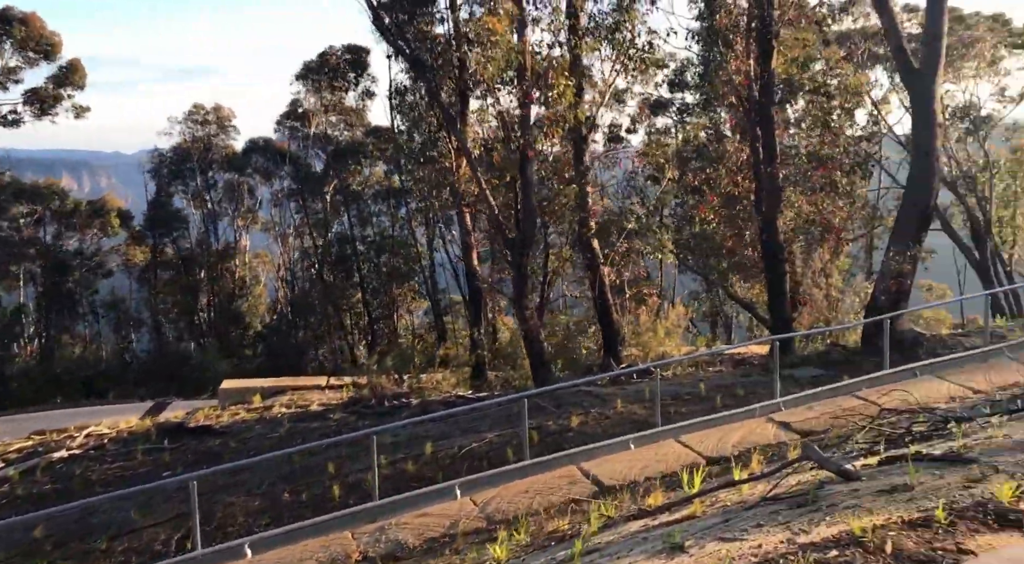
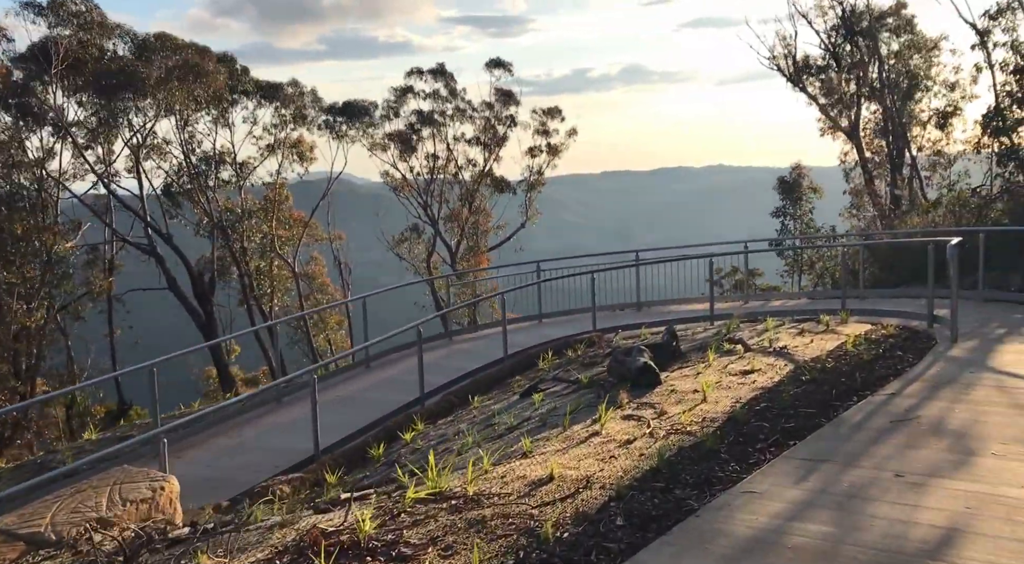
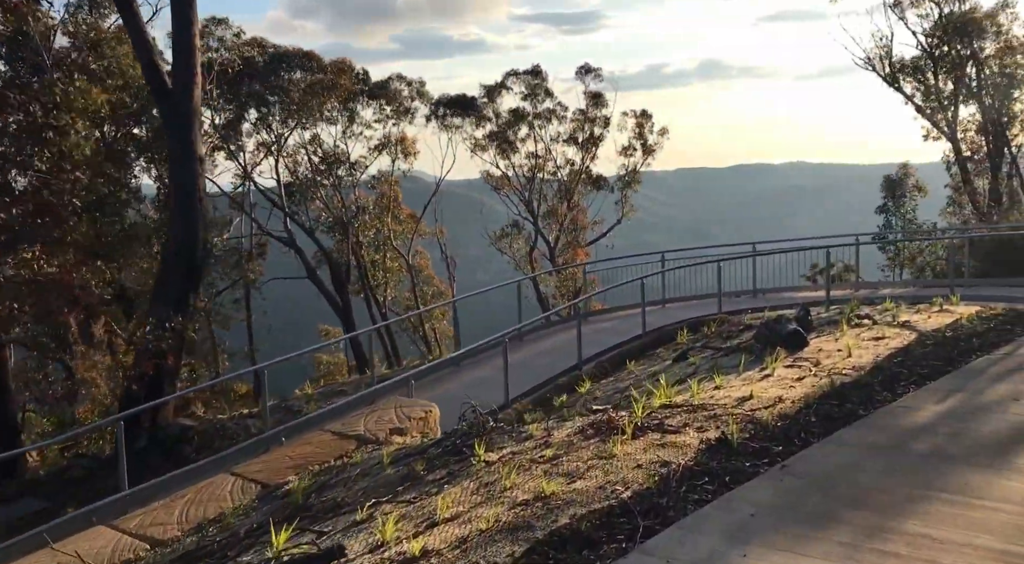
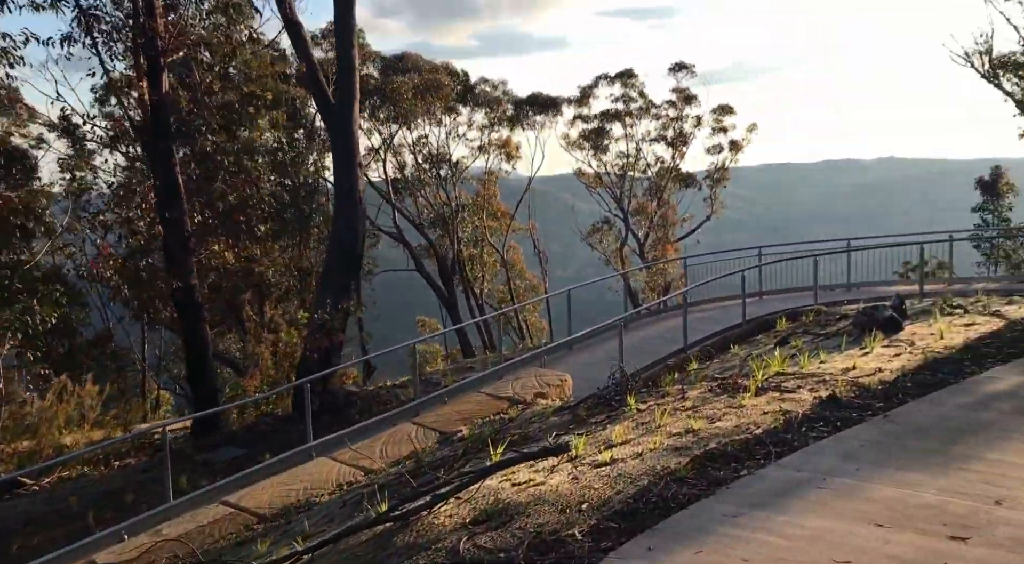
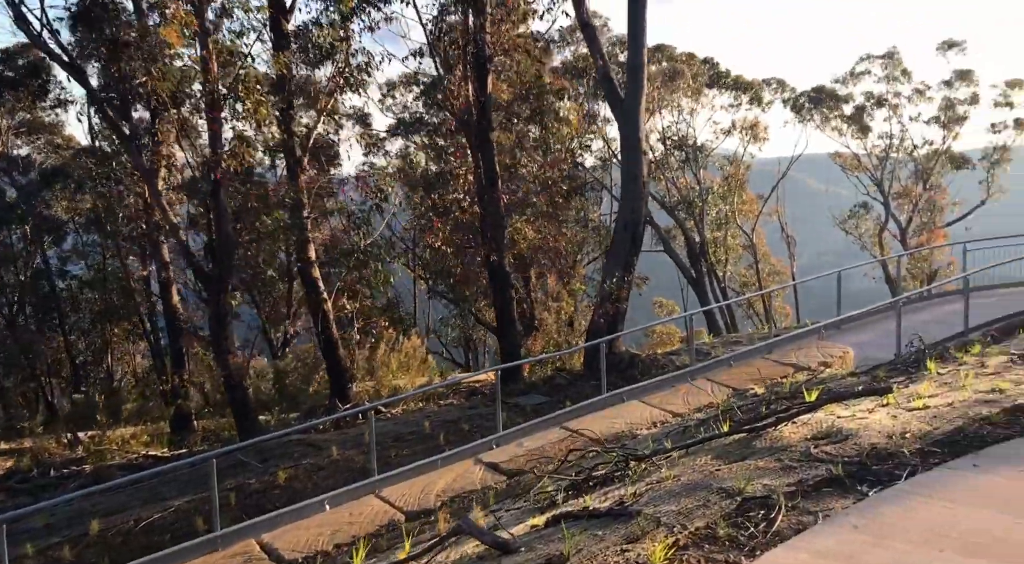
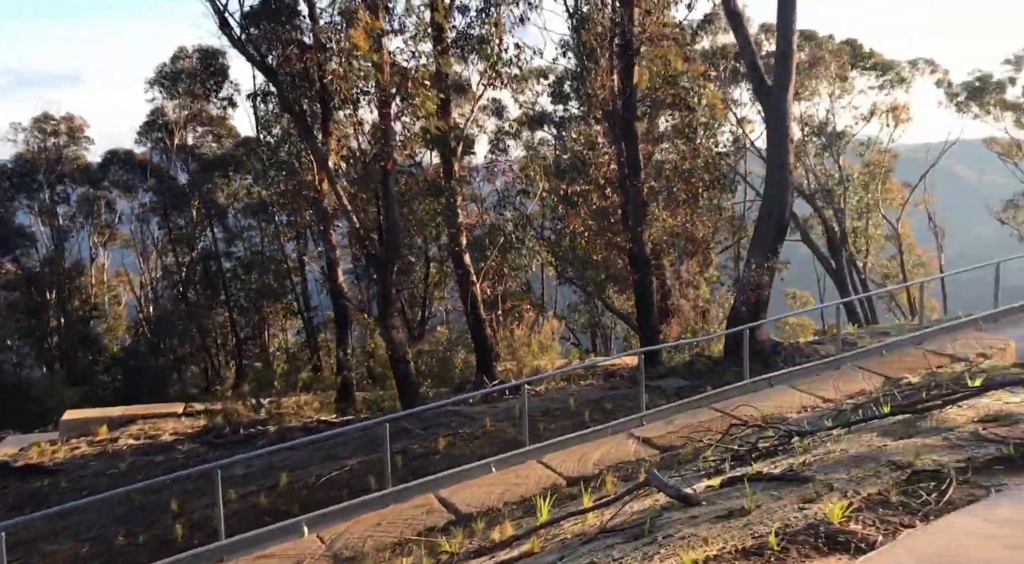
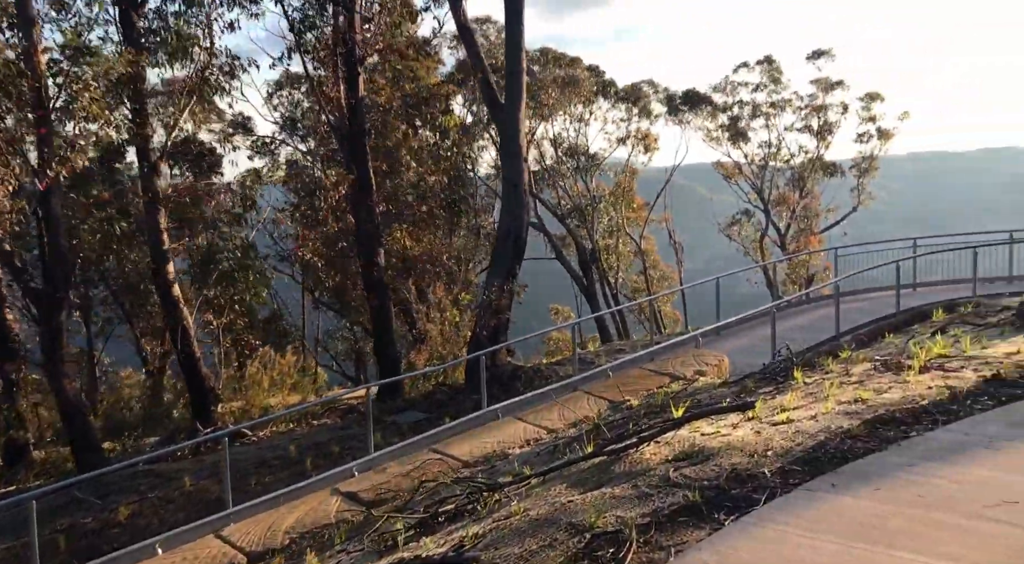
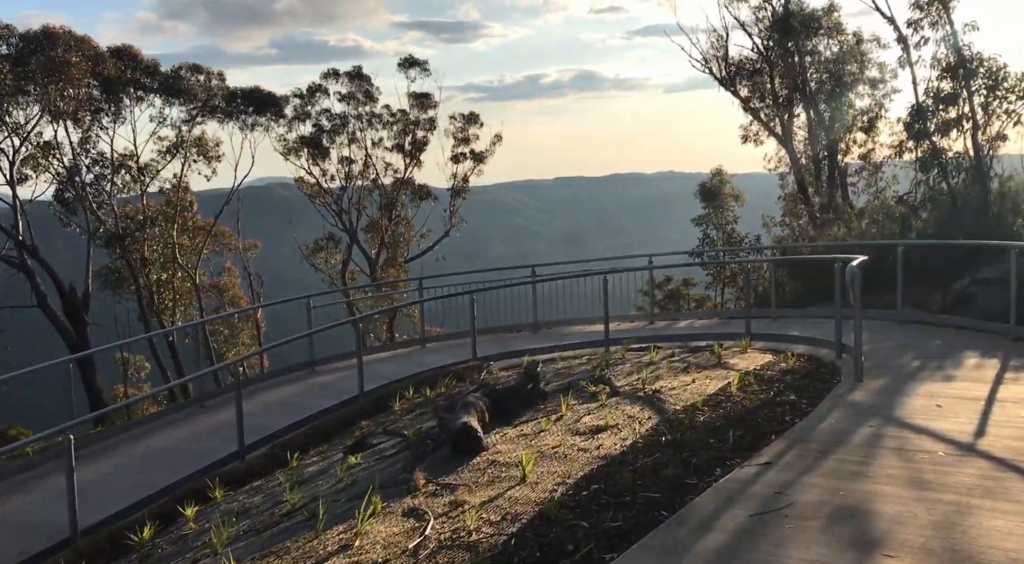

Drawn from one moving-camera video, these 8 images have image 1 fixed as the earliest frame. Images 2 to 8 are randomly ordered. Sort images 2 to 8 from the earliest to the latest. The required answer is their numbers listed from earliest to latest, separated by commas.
6, 5, 7, 4, 3, 2, 8
